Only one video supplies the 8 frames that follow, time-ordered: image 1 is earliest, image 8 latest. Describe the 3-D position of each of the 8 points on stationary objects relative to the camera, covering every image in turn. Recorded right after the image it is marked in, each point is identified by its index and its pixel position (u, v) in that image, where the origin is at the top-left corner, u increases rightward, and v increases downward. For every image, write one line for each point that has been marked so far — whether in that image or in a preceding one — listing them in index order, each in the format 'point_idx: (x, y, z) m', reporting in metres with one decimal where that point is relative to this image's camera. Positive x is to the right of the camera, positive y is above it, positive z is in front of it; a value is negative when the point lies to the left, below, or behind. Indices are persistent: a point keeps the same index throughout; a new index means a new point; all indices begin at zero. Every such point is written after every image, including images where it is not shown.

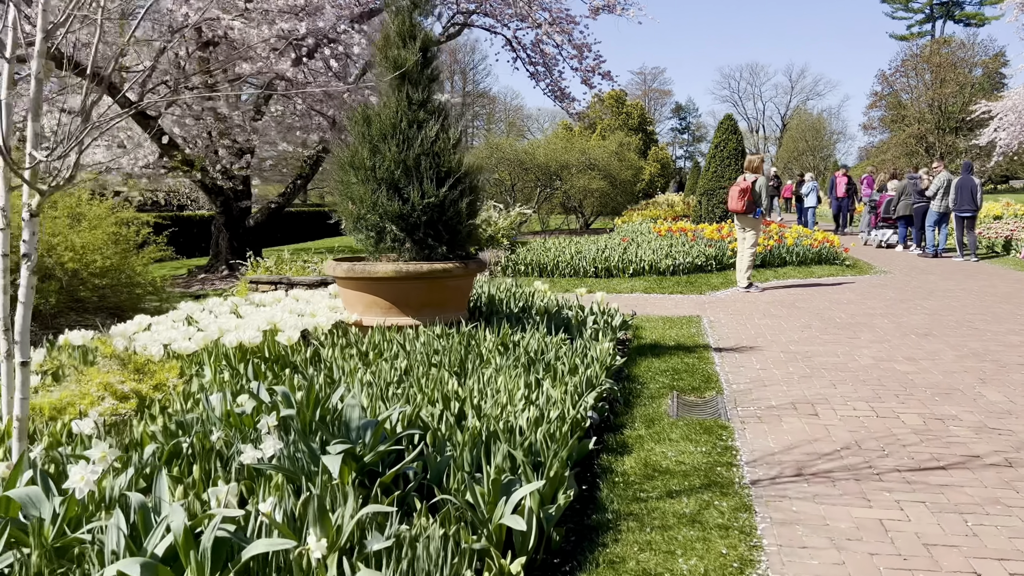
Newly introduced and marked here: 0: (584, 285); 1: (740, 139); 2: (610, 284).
0: (+0.7, 0.0, +7.7) m
1: (+3.2, +2.1, +11.4) m
2: (+0.9, 0.0, +7.6) m
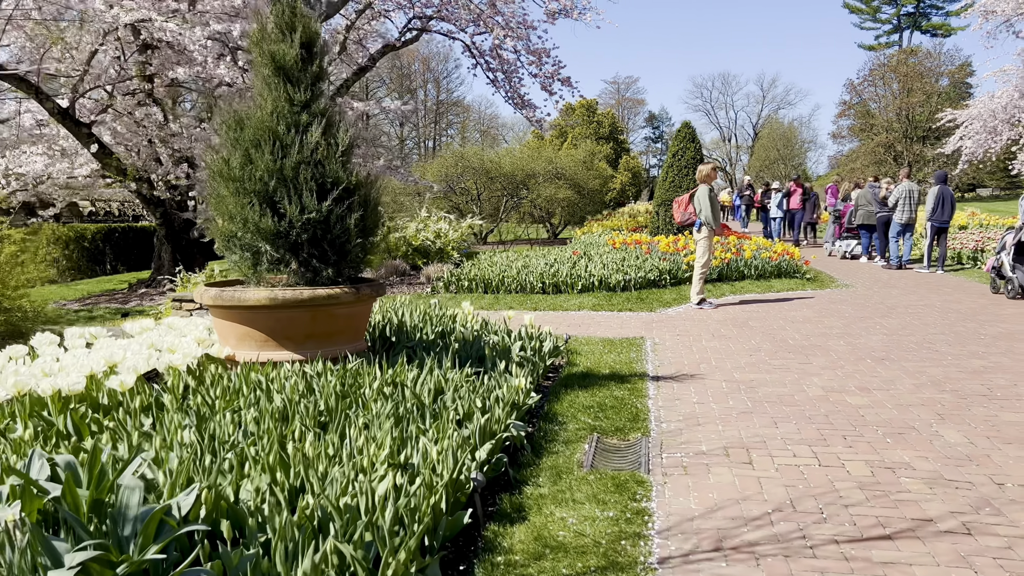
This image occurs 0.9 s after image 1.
0: (+0.1, -0.1, +7.2) m
1: (+2.6, +1.9, +11.1) m
2: (+0.4, -0.1, +7.2) m
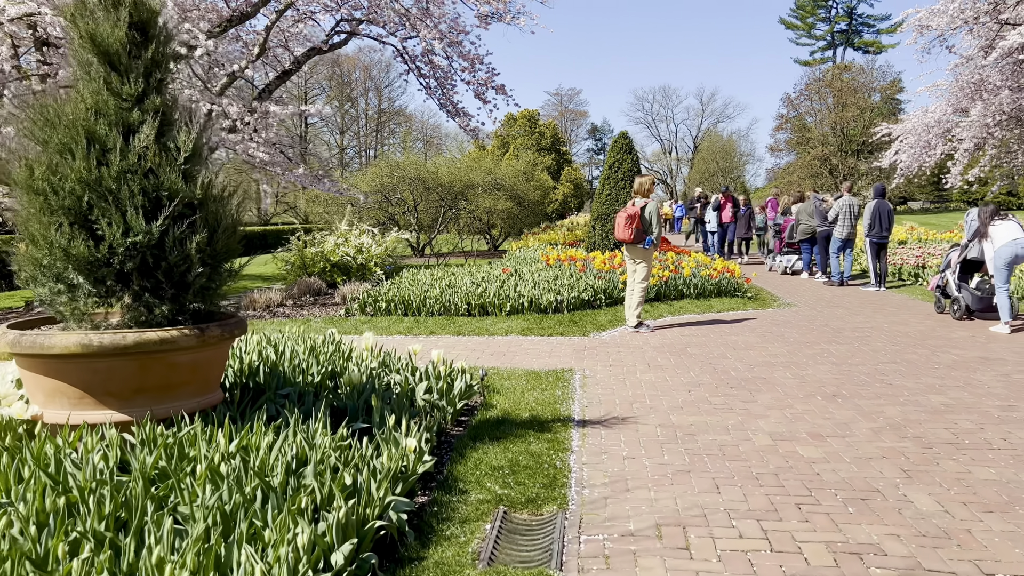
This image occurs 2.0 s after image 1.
0: (-0.5, -0.3, +6.6) m
1: (+1.6, +1.7, +10.6) m
2: (-0.2, -0.3, +6.6) m
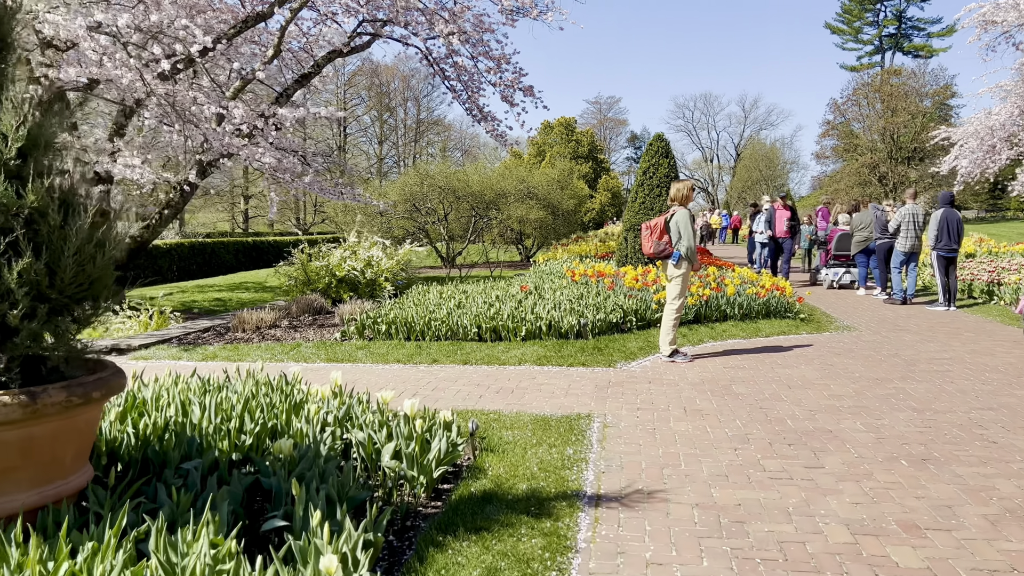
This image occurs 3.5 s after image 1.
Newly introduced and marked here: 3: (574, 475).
0: (-0.4, -0.5, +5.7) m
1: (+1.9, +1.5, +9.7) m
2: (-0.1, -0.5, +5.7) m
3: (+0.2, -0.7, +3.1) m
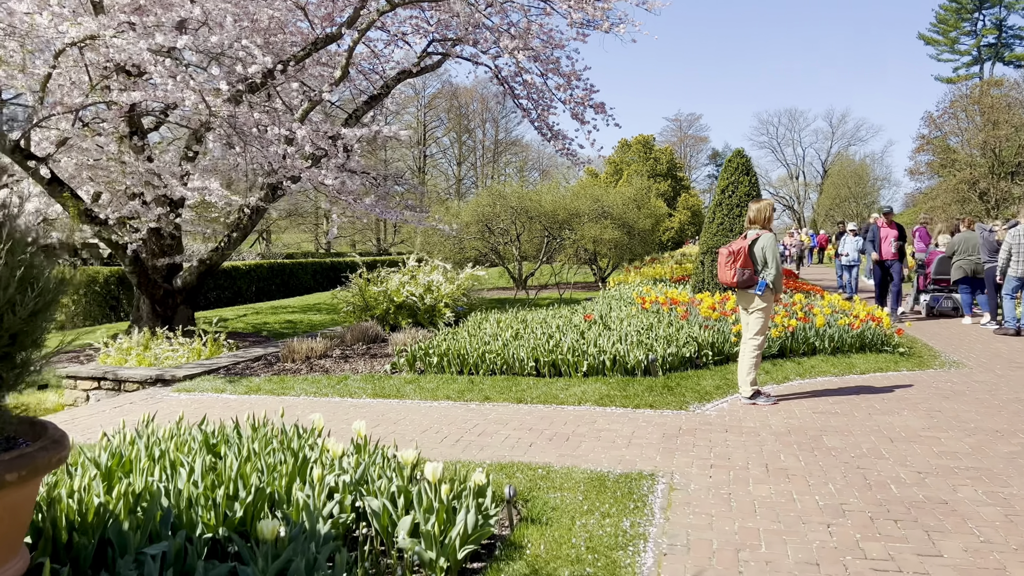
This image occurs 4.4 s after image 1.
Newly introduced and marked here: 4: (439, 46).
0: (0.0, -0.7, +5.3) m
1: (+2.7, +1.2, +9.0) m
2: (+0.3, -0.7, +5.2) m
3: (+0.4, -0.9, +2.6) m
4: (-1.2, +3.8, +12.8) m
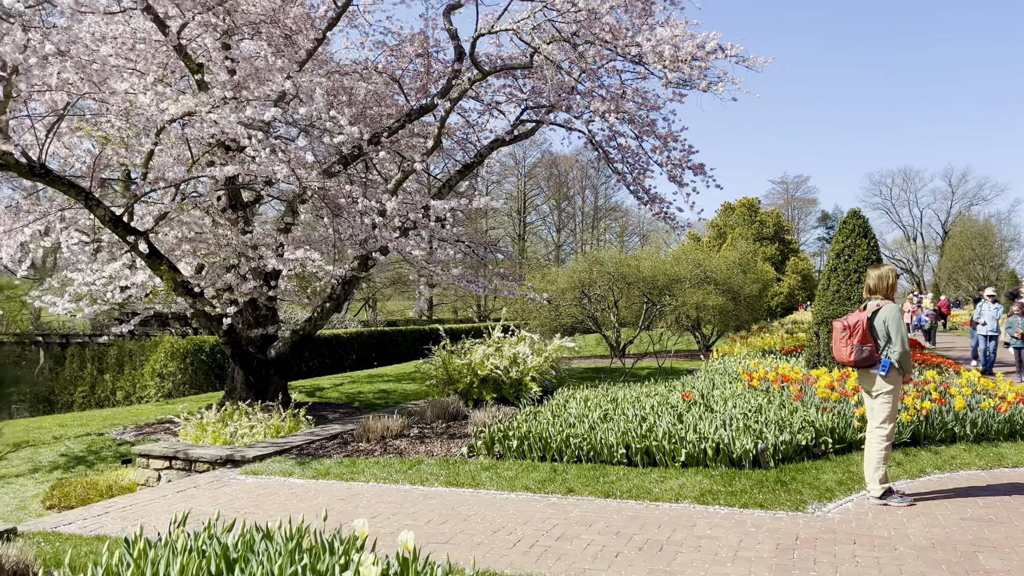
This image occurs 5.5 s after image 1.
0: (+0.5, -1.1, +4.7) m
1: (+3.7, +0.4, +8.2) m
2: (+0.8, -1.1, +4.6) m
3: (+0.5, -1.1, +2.0) m
4: (+0.3, +2.8, +12.7) m
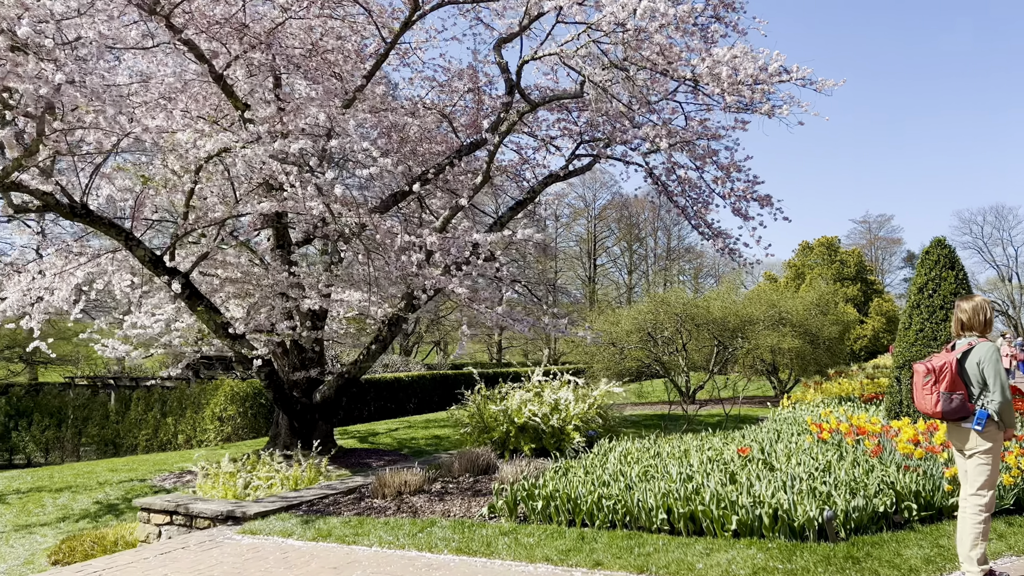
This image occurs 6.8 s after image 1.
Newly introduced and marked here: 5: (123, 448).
0: (+0.6, -1.3, +4.0) m
1: (+4.1, +0.1, +7.3) m
2: (+0.8, -1.3, +3.9) m
3: (+0.4, -1.1, +1.3) m
4: (+1.1, +2.1, +12.2) m
5: (-7.6, -3.1, +15.9) m
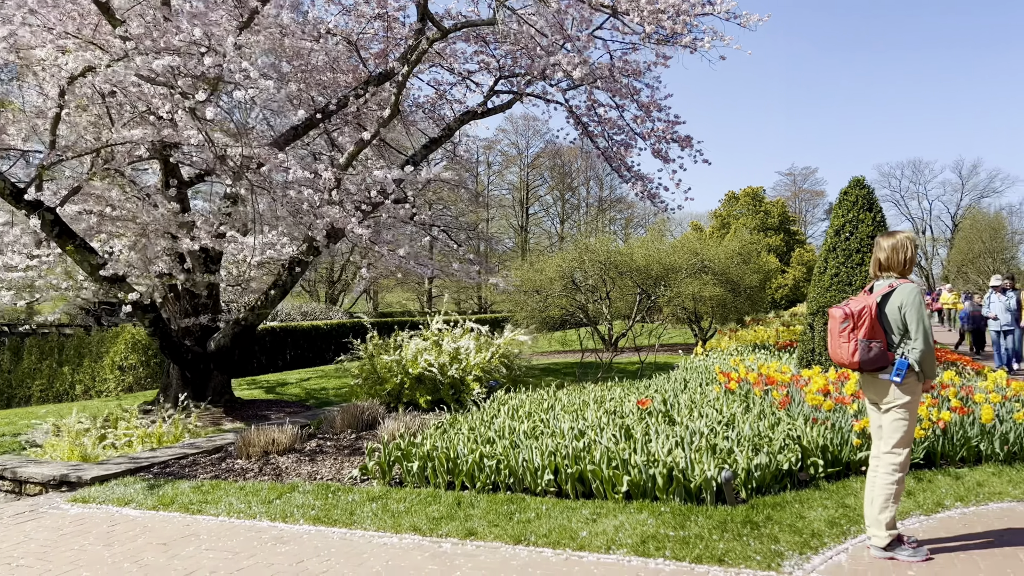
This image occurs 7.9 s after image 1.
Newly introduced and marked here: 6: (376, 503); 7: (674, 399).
0: (0.0, -1.0, +3.5) m
1: (+3.2, +0.6, +7.1) m
2: (+0.3, -1.0, +3.5) m
3: (0.0, -1.0, +0.8) m
4: (-0.1, +2.9, +11.5) m
5: (-9.2, -2.0, +14.8) m
6: (-0.6, -1.0, +3.9) m
7: (+1.1, -0.7, +5.3) m
